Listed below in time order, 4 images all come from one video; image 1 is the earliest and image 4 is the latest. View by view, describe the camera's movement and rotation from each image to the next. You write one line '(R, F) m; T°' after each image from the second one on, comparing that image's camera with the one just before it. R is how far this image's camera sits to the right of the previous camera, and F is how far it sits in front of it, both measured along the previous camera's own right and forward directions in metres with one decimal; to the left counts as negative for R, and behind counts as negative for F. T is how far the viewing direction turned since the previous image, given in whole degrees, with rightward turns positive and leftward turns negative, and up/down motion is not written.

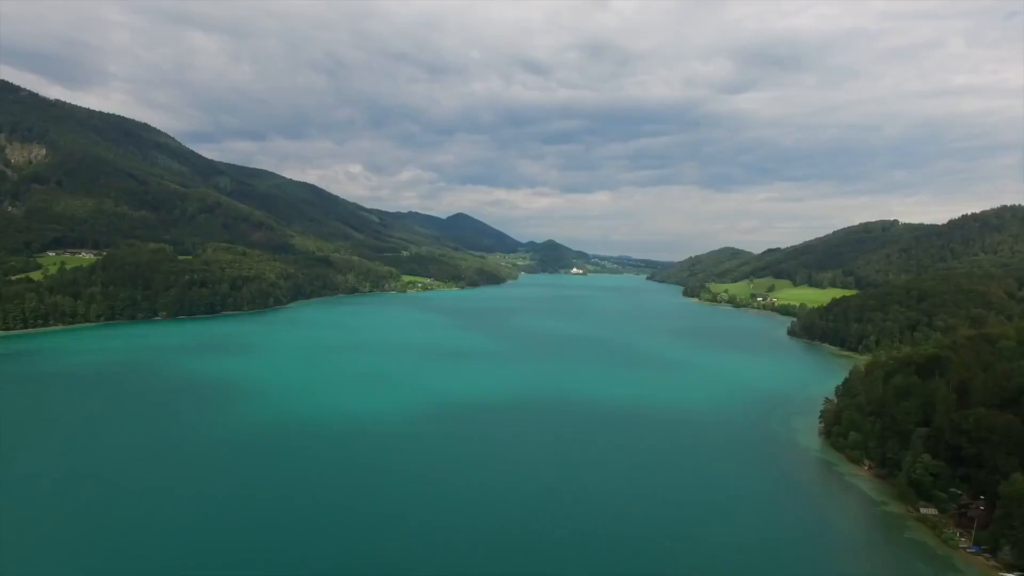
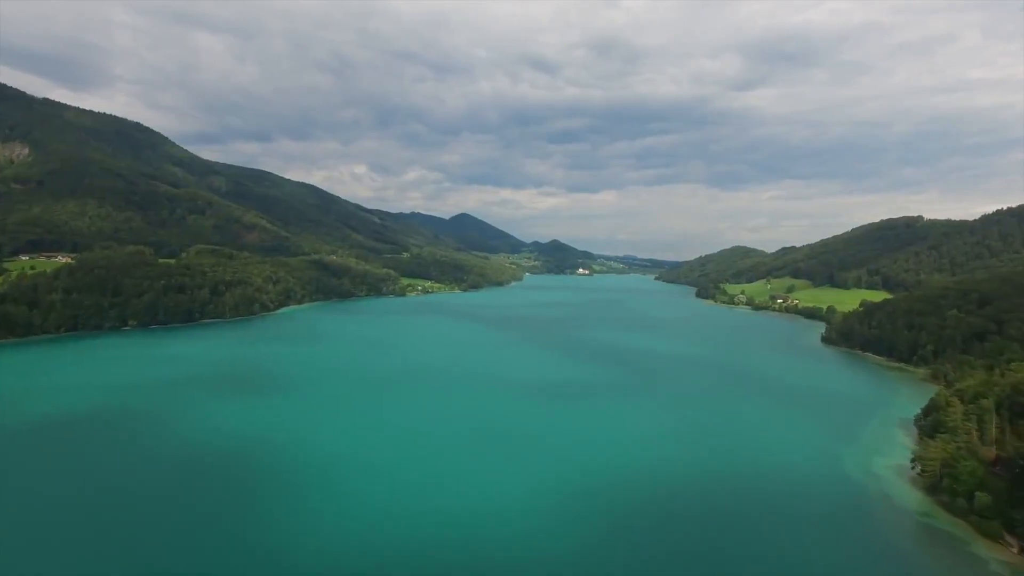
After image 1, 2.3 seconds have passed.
(+0.3, +7.6) m; -1°
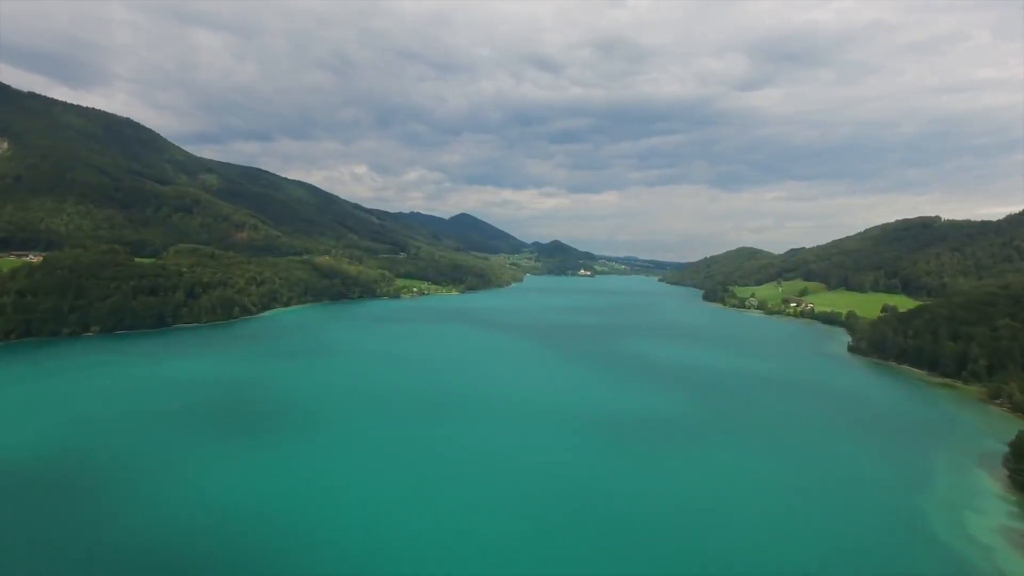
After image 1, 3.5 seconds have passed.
(+0.2, +6.4) m; 0°
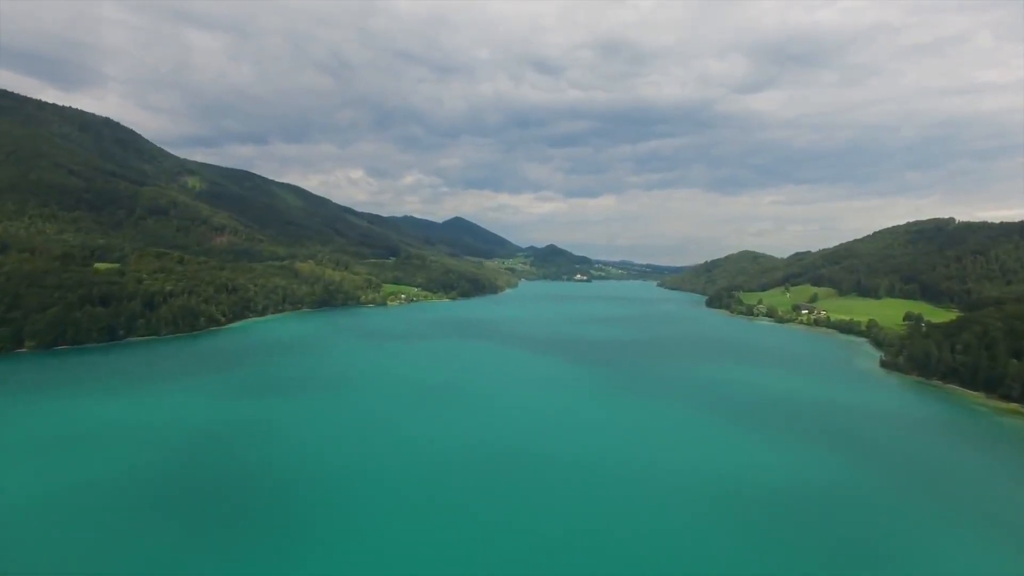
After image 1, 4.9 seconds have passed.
(+0.6, +7.8) m; 0°
